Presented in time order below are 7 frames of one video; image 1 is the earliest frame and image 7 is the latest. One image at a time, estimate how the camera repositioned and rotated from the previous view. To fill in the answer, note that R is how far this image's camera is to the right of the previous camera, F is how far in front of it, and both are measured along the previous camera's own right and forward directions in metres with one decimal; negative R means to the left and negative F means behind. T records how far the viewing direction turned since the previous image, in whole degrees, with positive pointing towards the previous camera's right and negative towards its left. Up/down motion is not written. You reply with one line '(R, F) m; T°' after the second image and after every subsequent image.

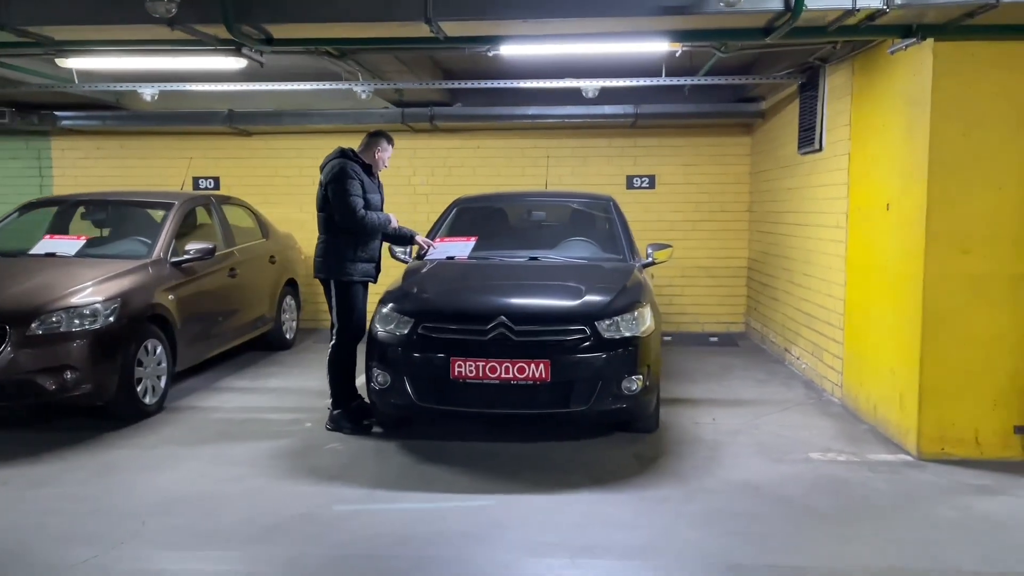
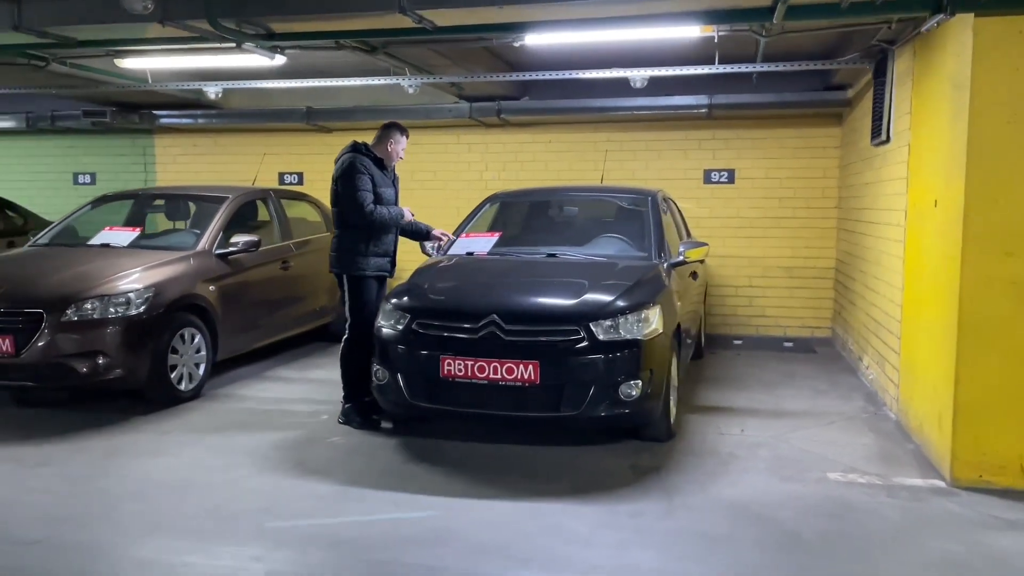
(+0.7, +0.2) m; -9°
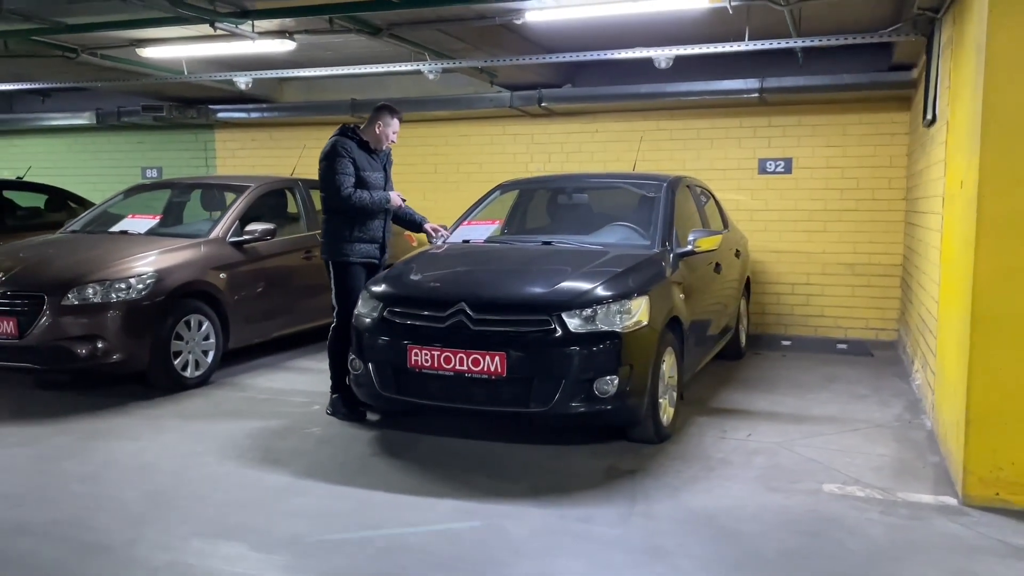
(+0.6, +0.3) m; -7°
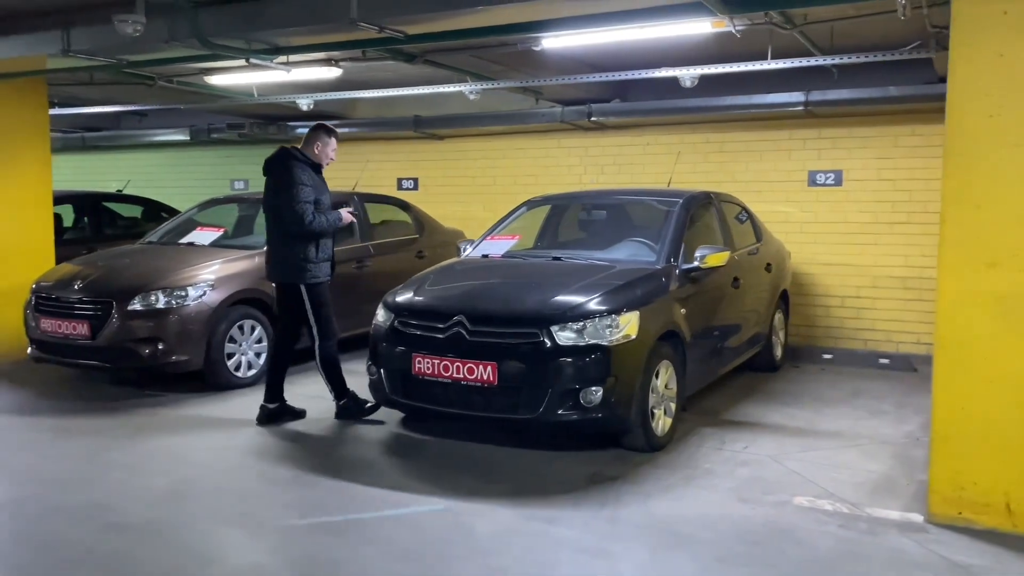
(+0.6, -0.3) m; -7°
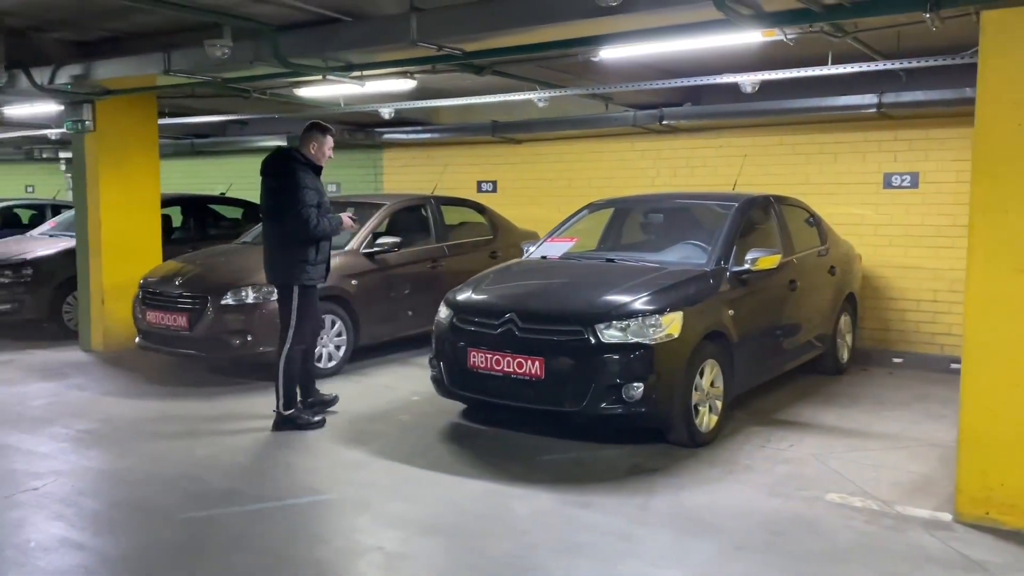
(+0.3, -0.3) m; -7°
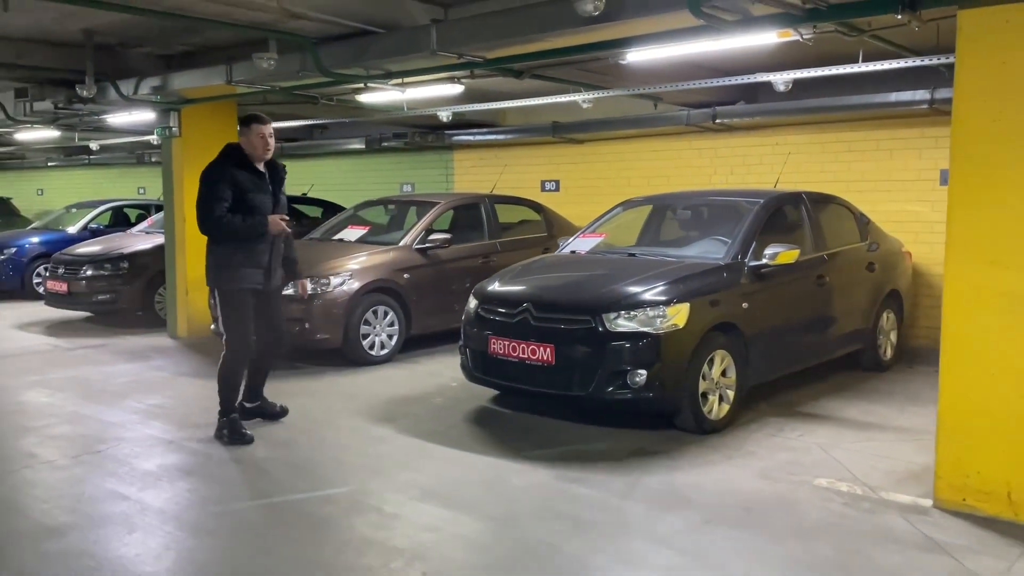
(+0.5, -0.3) m; -7°
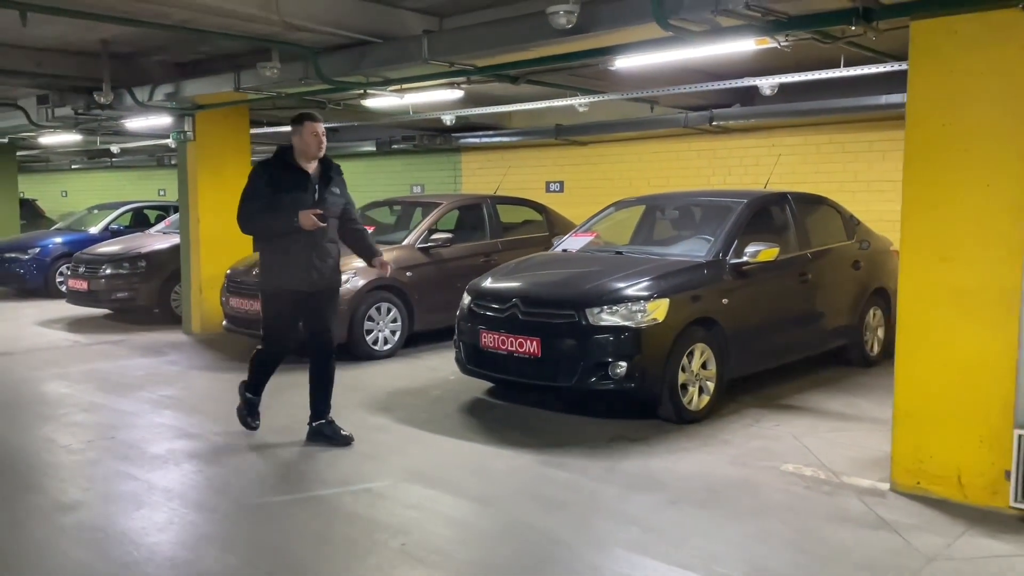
(+0.2, -0.3) m; -1°
